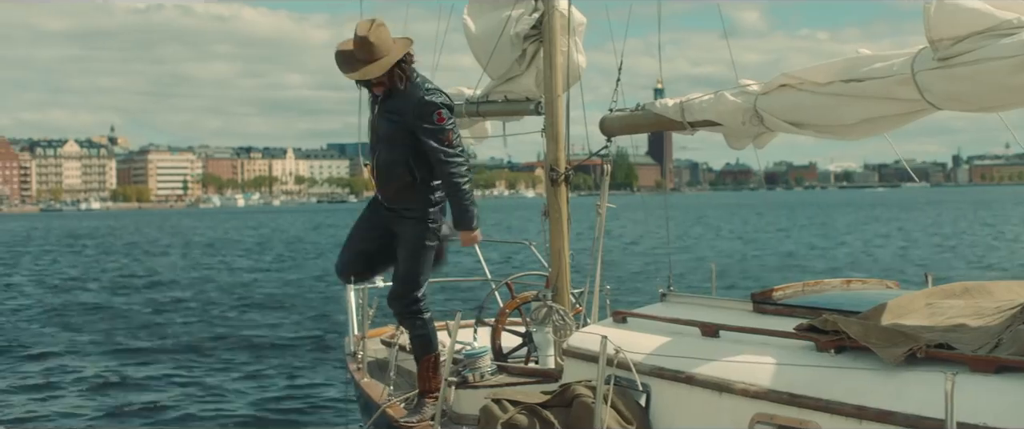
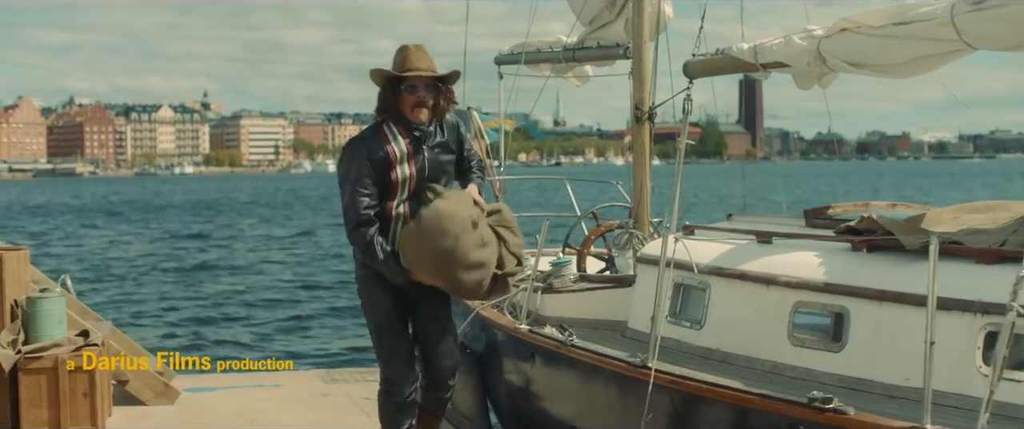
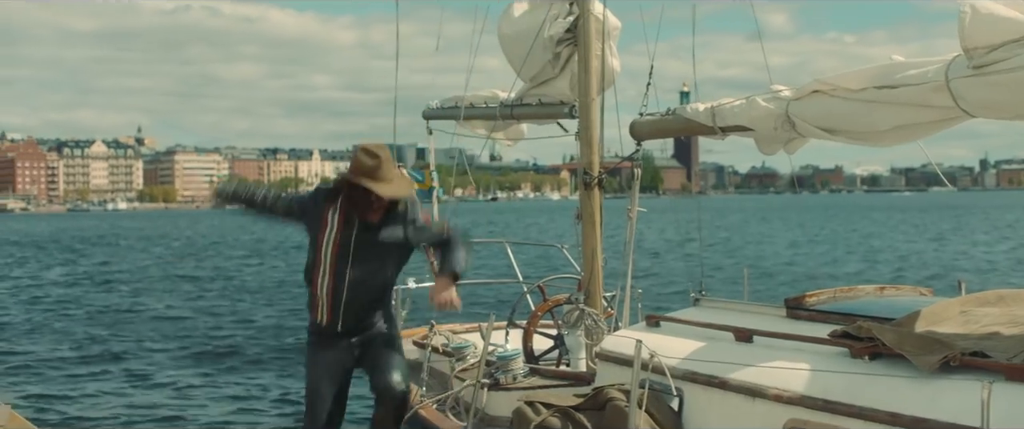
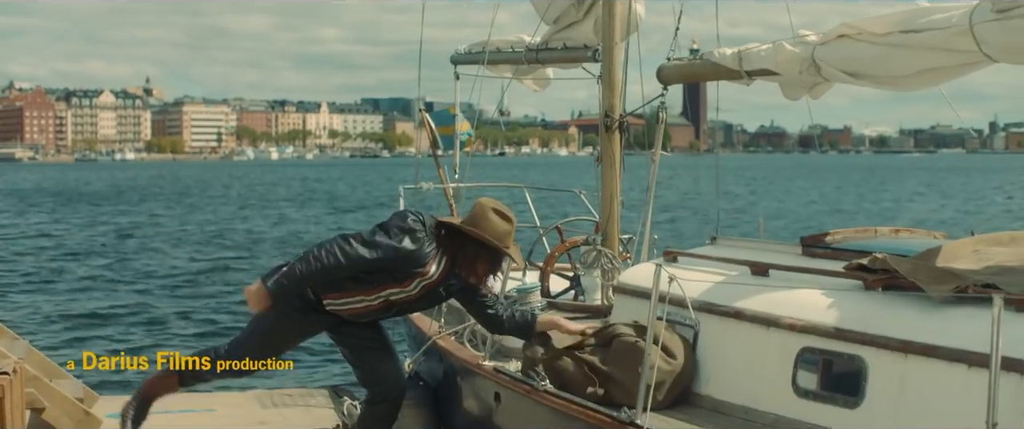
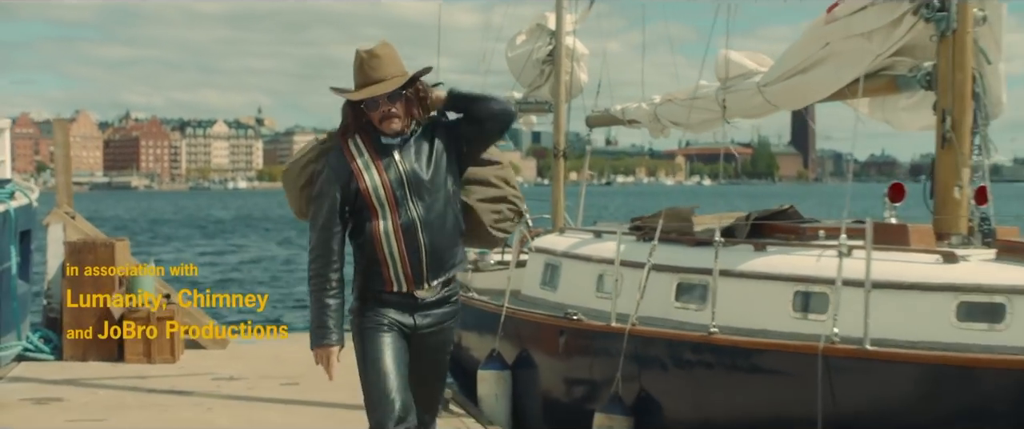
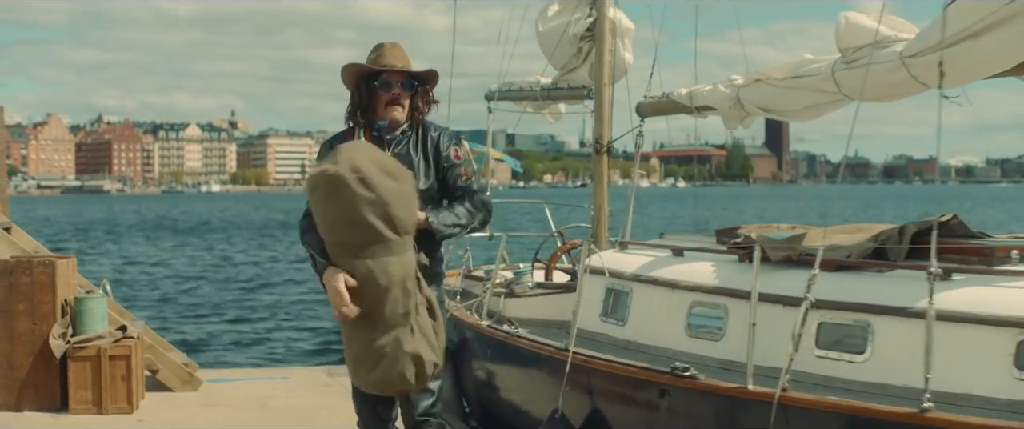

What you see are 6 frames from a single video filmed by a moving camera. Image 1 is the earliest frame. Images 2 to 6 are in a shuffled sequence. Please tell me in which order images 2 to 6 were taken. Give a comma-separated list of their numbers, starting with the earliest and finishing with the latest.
3, 4, 2, 6, 5
